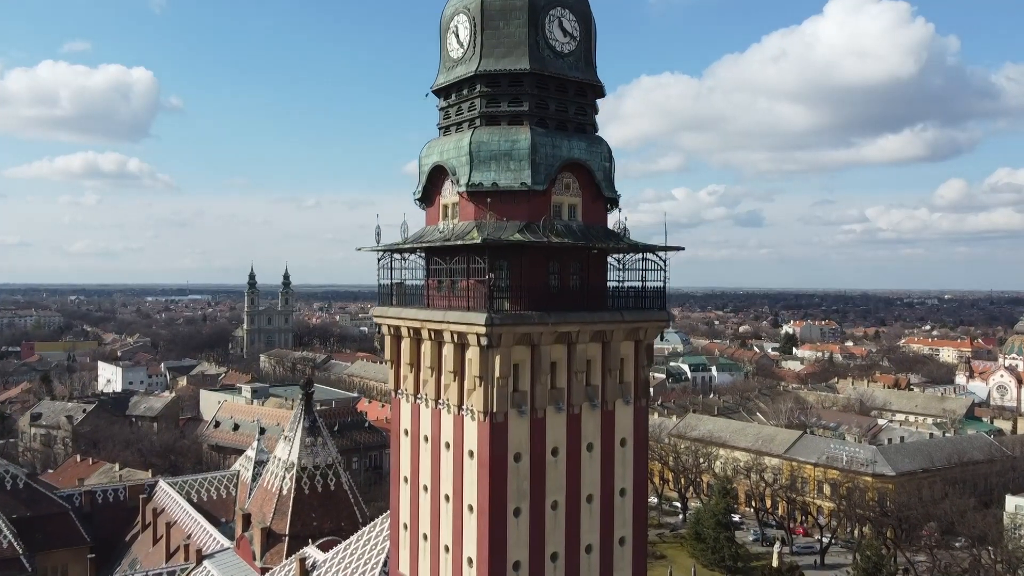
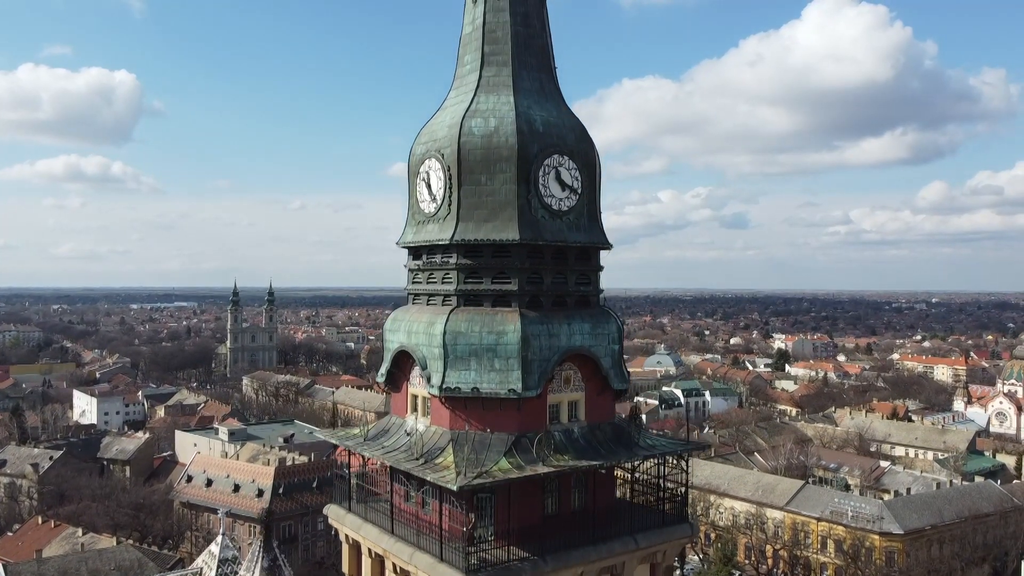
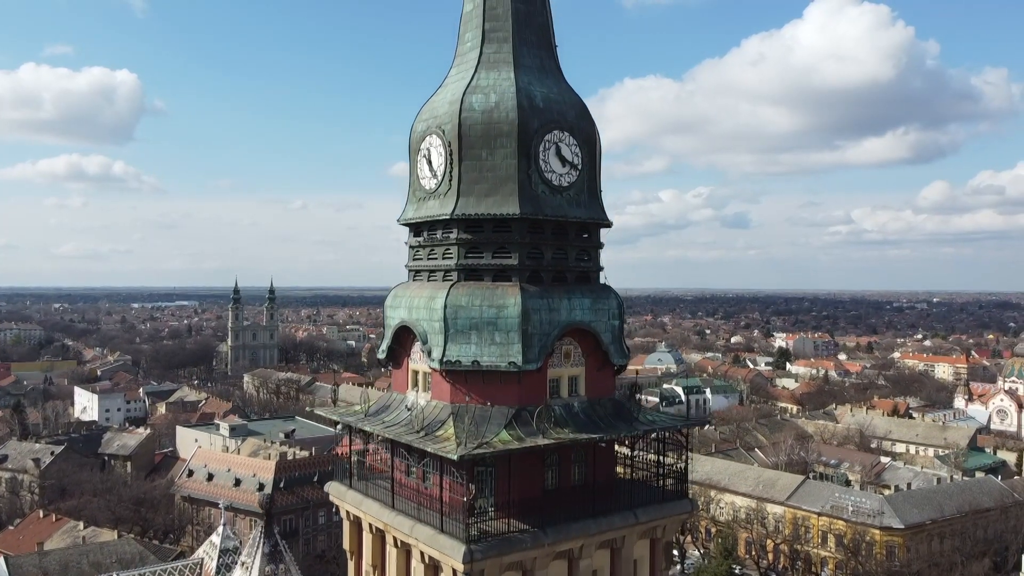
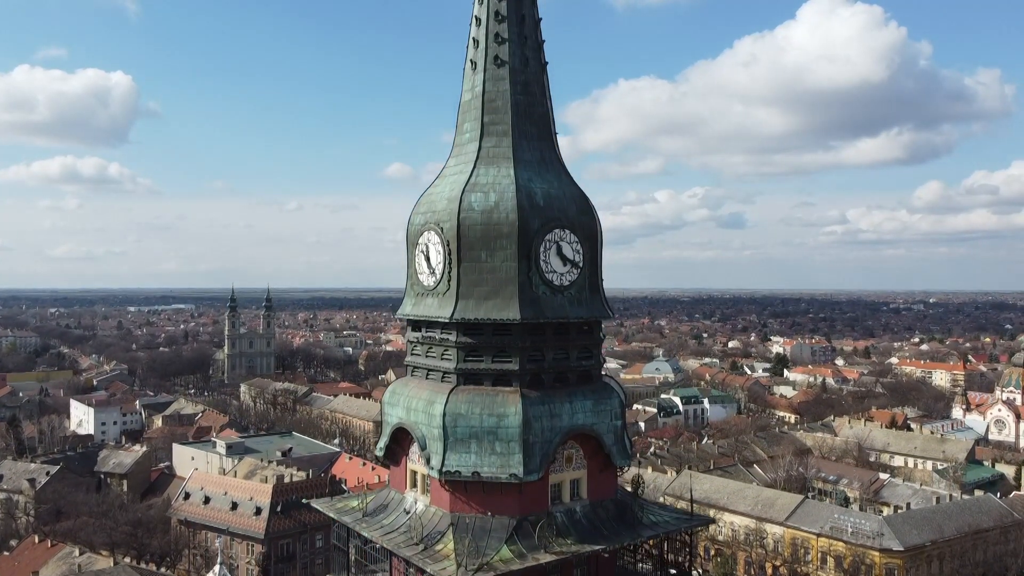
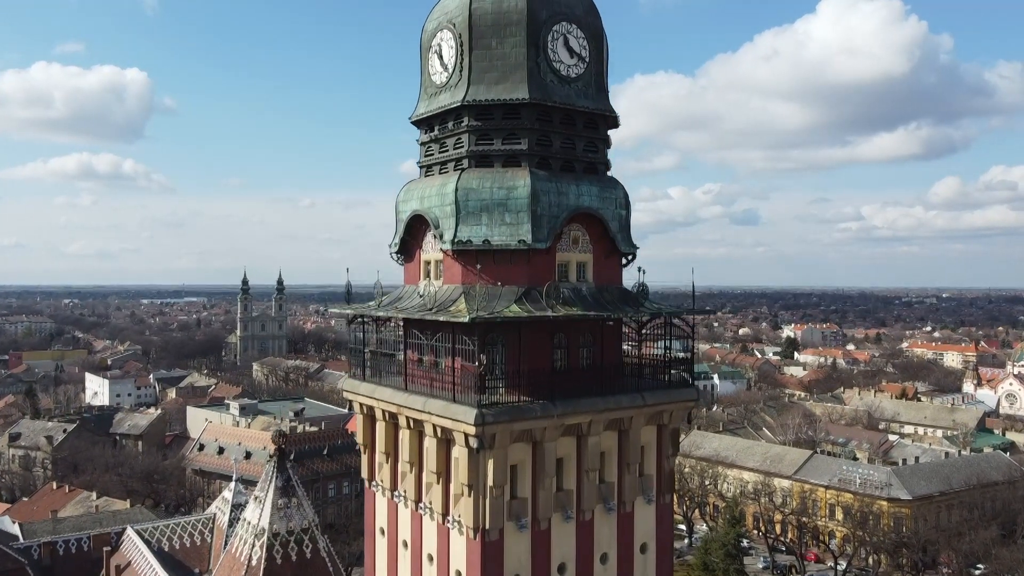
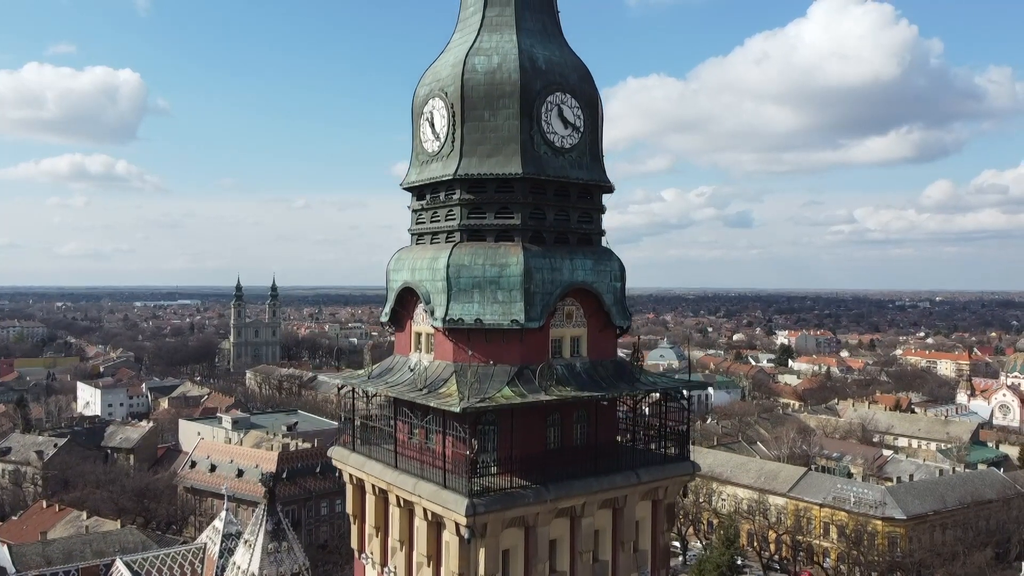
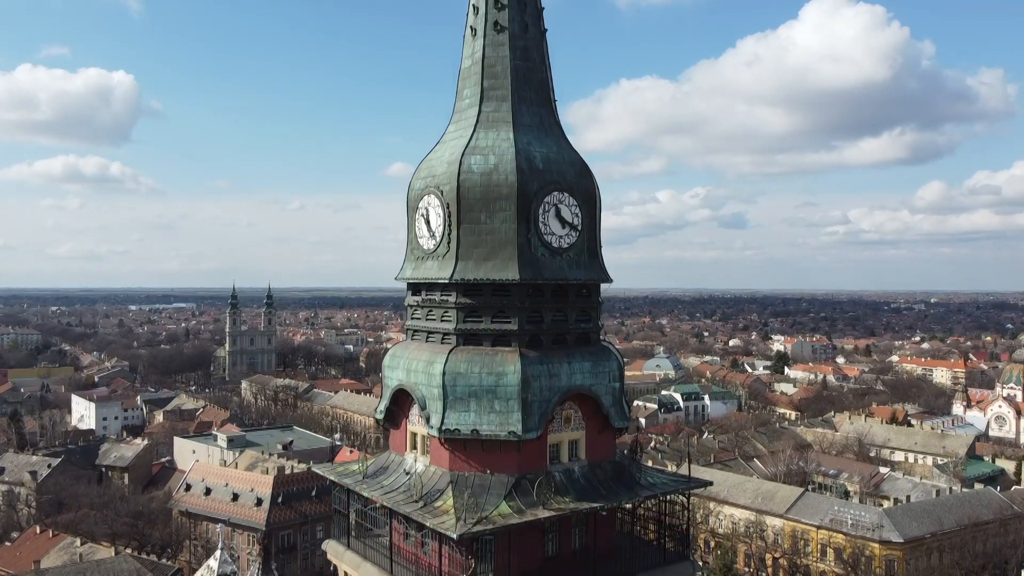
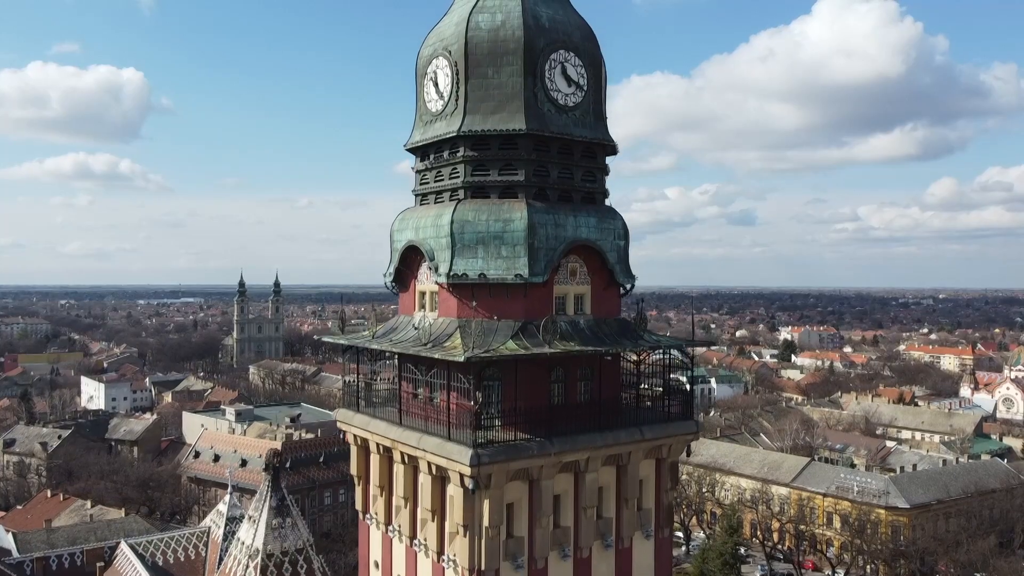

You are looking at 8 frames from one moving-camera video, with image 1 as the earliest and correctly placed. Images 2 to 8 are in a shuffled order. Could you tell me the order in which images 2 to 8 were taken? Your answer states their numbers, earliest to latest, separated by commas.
5, 8, 6, 3, 2, 7, 4
